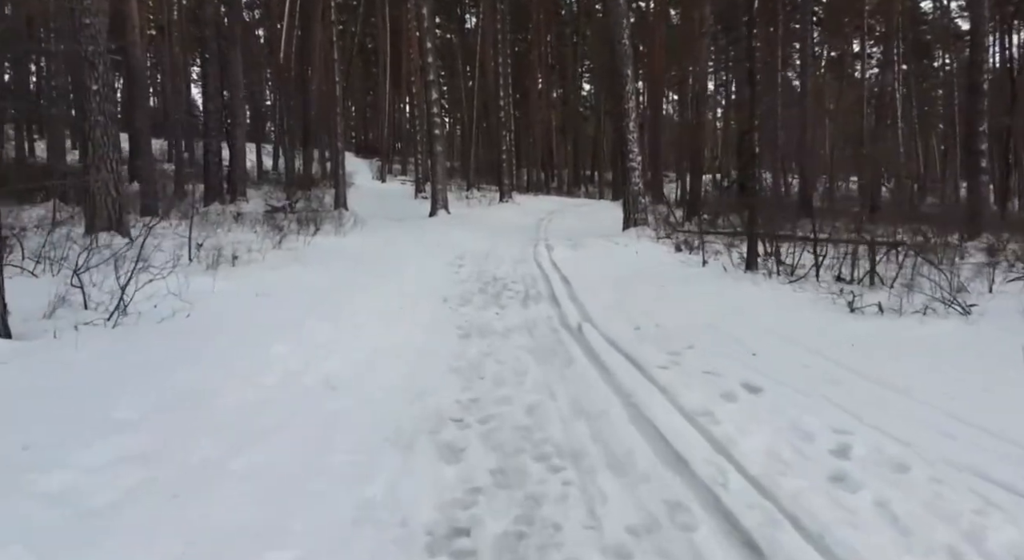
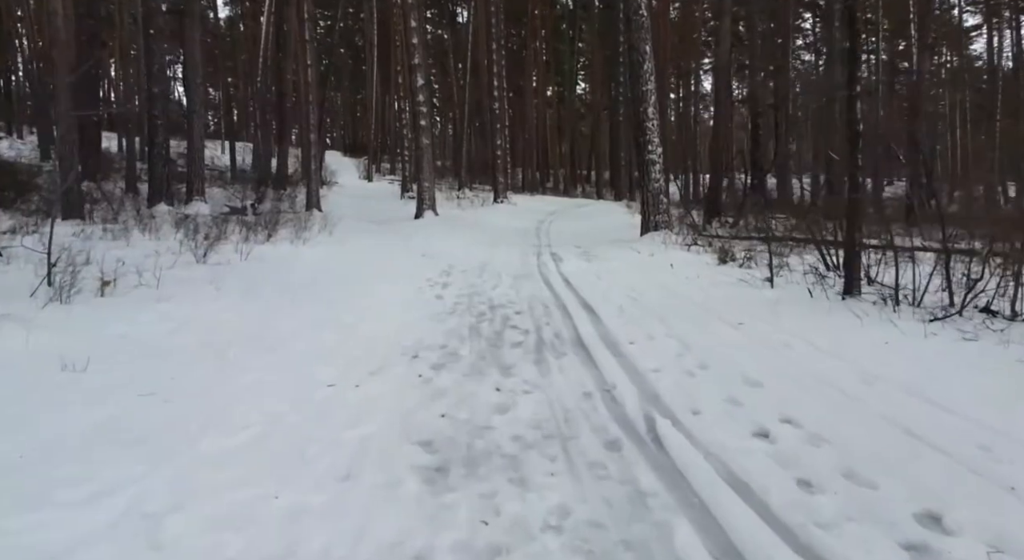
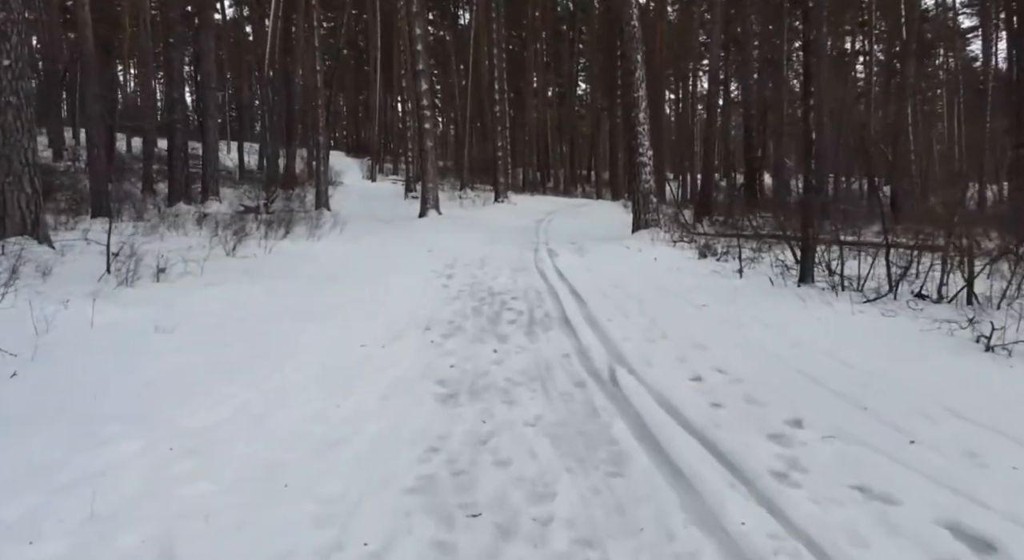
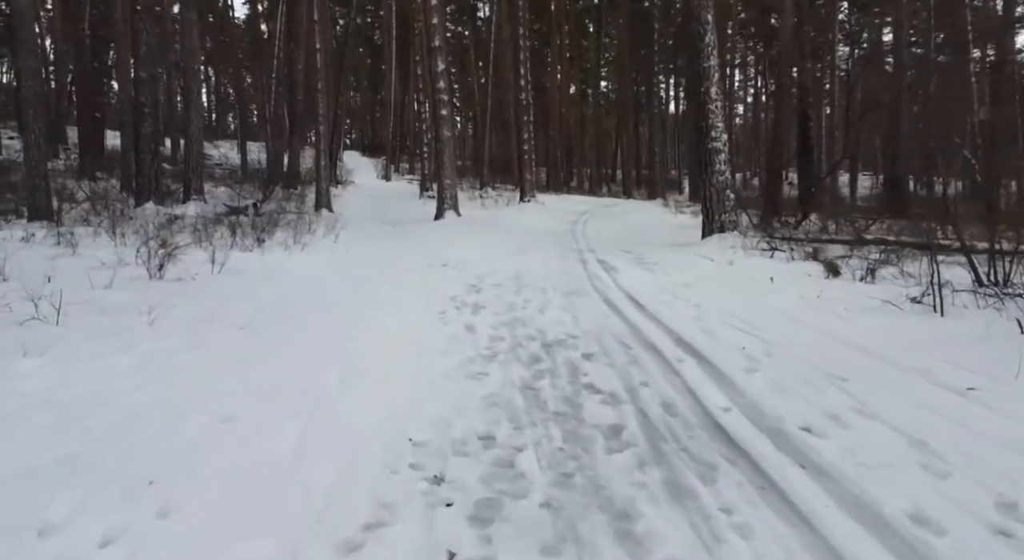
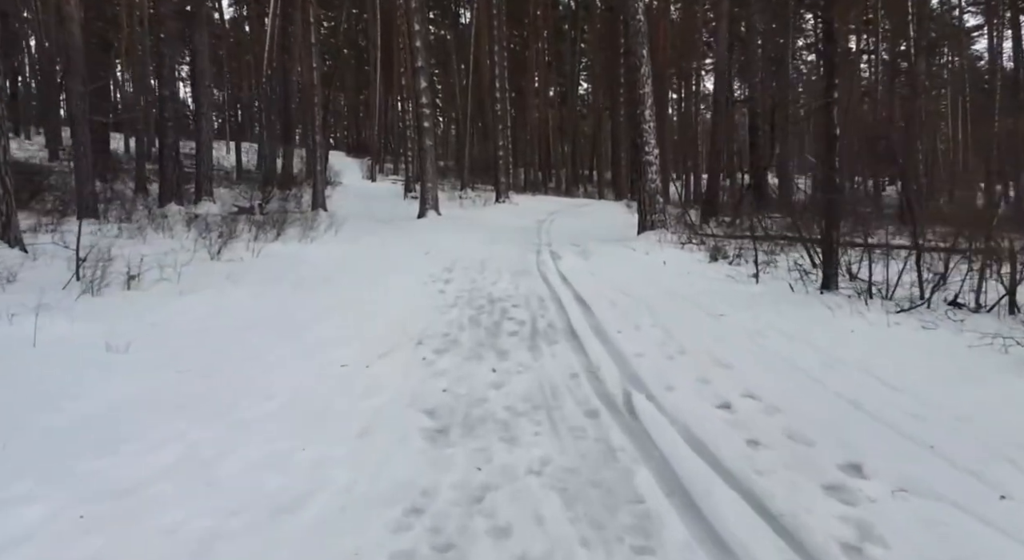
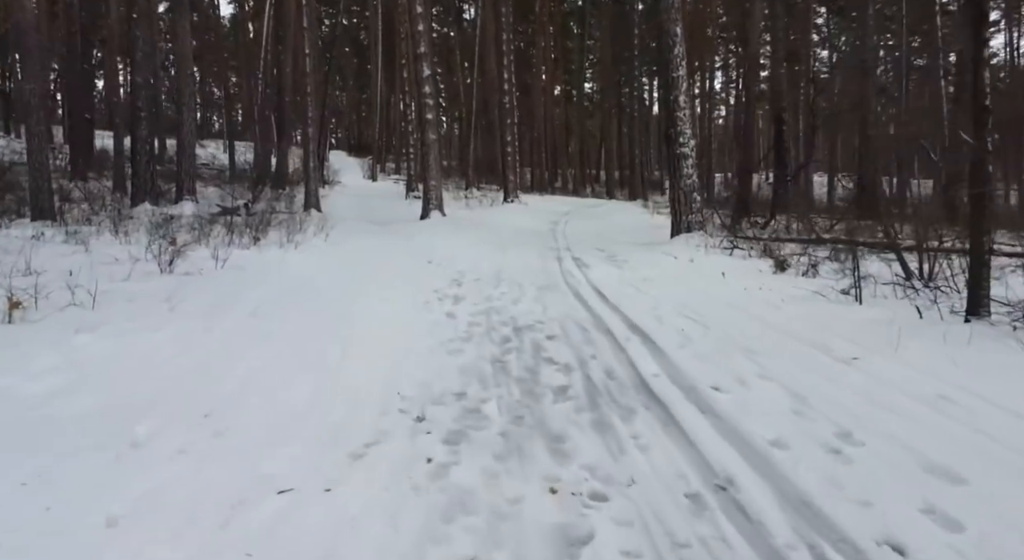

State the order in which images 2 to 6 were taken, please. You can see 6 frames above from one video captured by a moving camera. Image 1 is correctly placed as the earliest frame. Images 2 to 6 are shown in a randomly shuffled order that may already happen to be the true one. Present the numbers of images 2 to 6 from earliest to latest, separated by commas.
3, 5, 2, 6, 4
